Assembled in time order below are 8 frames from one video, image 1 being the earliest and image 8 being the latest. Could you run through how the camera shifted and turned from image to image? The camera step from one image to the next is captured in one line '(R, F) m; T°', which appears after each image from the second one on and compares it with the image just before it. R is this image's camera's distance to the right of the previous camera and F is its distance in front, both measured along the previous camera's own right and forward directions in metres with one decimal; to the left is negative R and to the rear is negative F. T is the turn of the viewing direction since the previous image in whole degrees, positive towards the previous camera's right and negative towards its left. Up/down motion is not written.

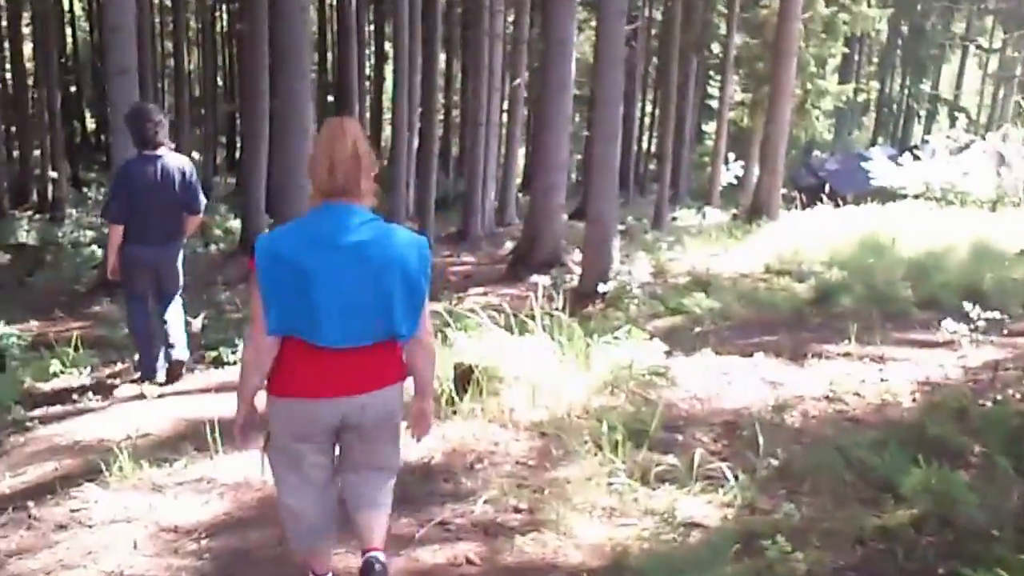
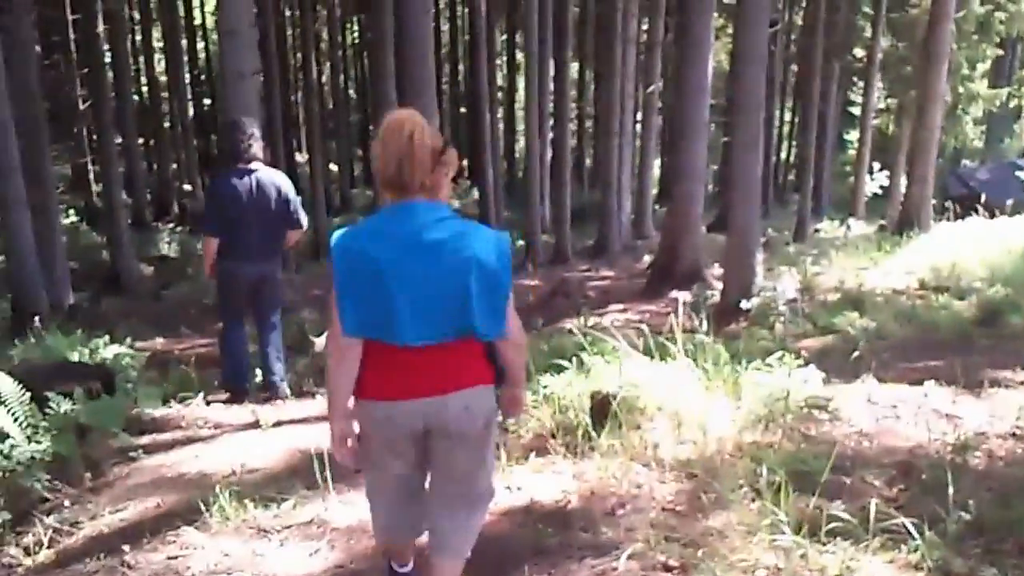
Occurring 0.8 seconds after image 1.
(0.0, +0.5) m; -5°
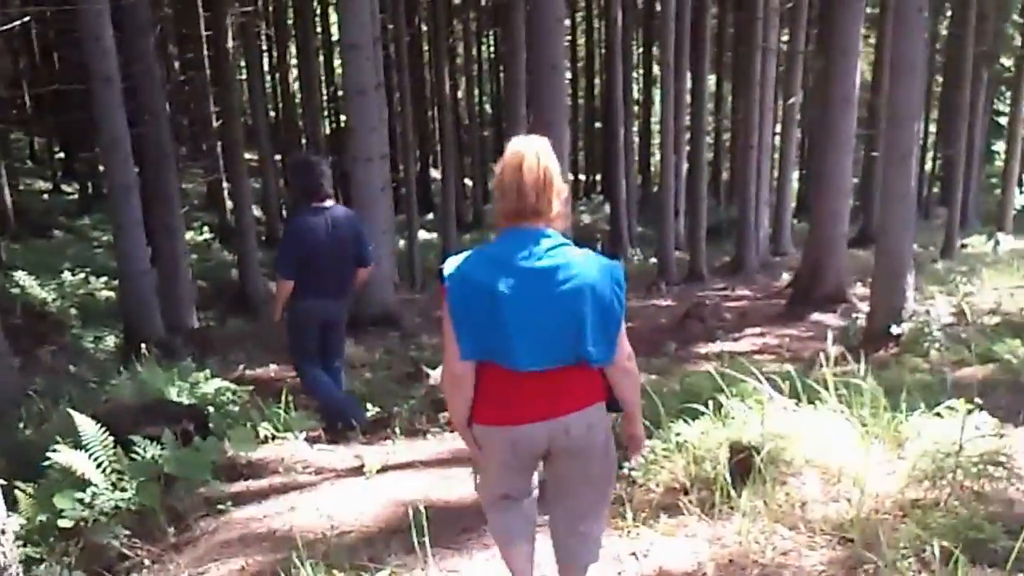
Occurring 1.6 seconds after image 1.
(0.0, +0.5) m; -5°
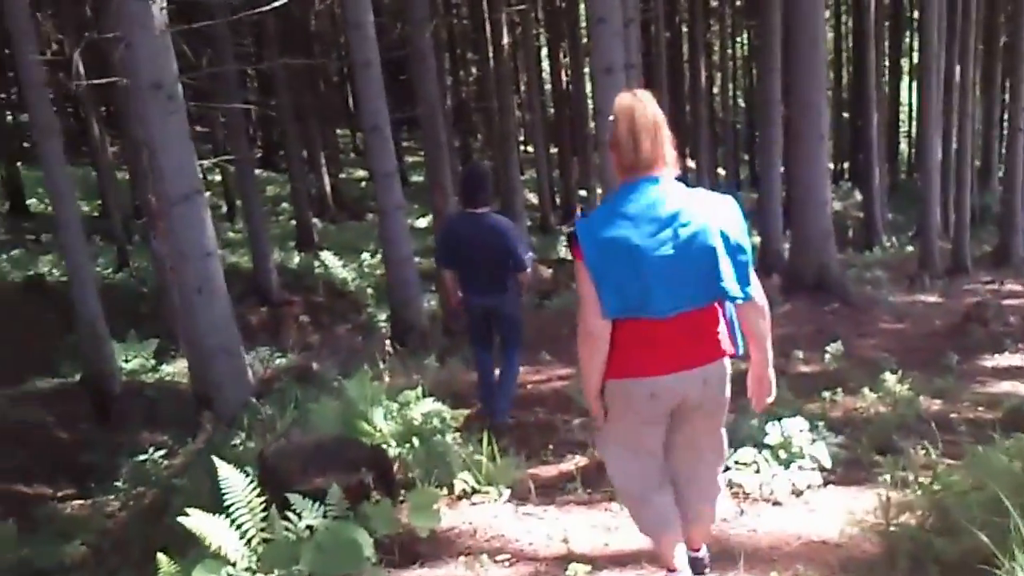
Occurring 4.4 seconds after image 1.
(0.0, +1.4) m; -10°
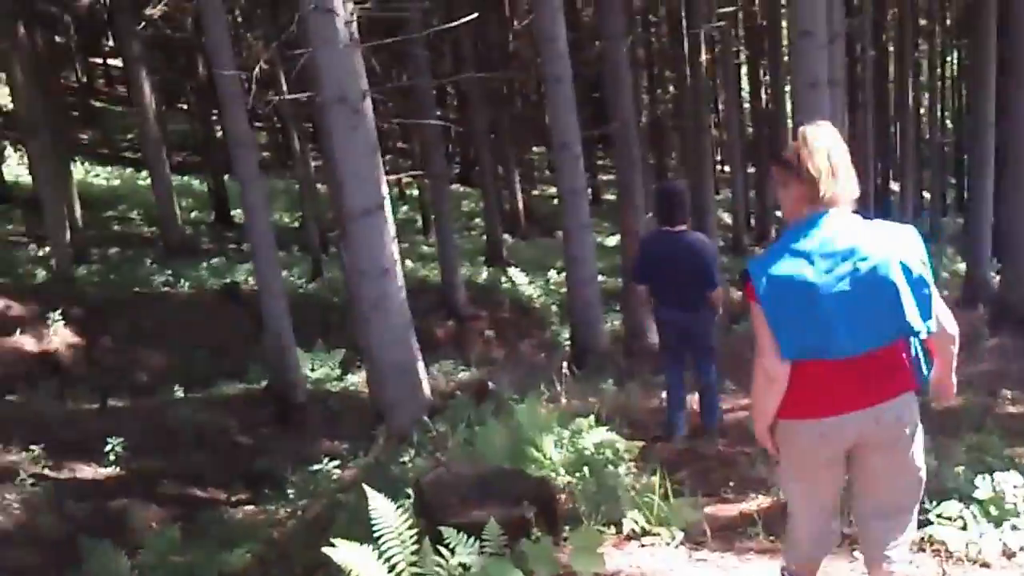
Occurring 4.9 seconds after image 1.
(0.0, +0.4) m; -7°
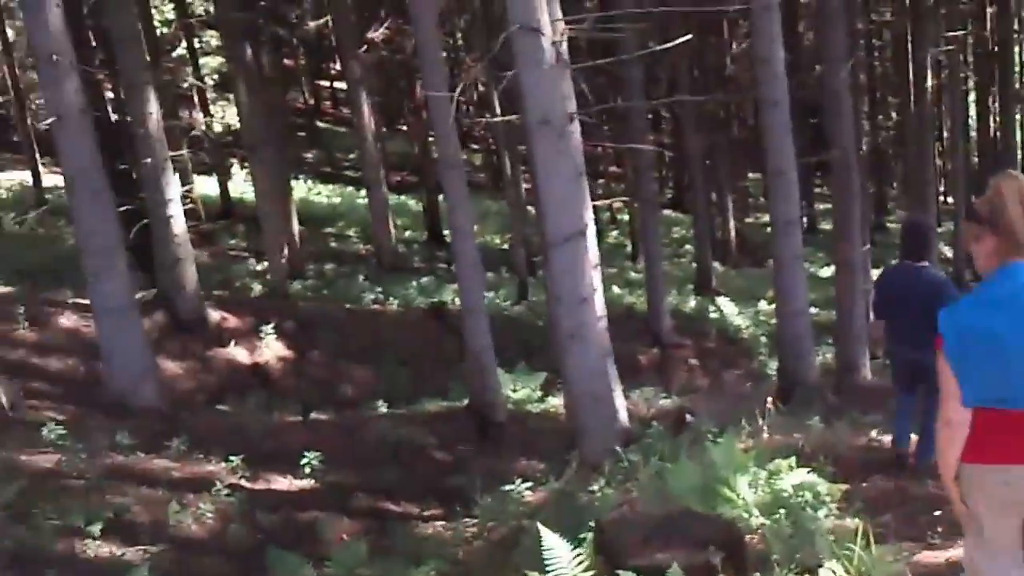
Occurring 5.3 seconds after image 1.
(+0.1, +0.2) m; -8°
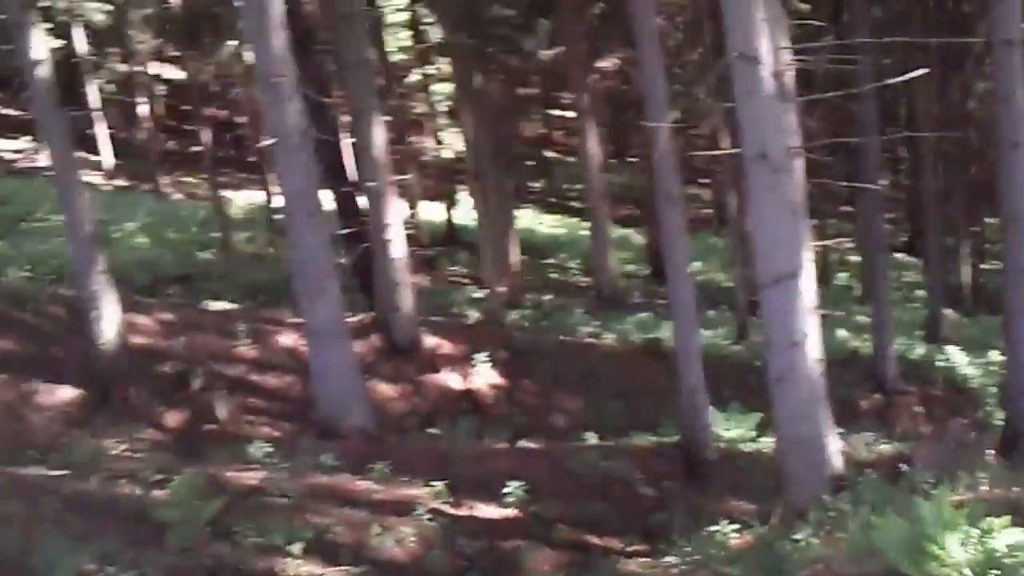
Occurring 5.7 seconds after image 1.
(+0.1, +0.2) m; -9°
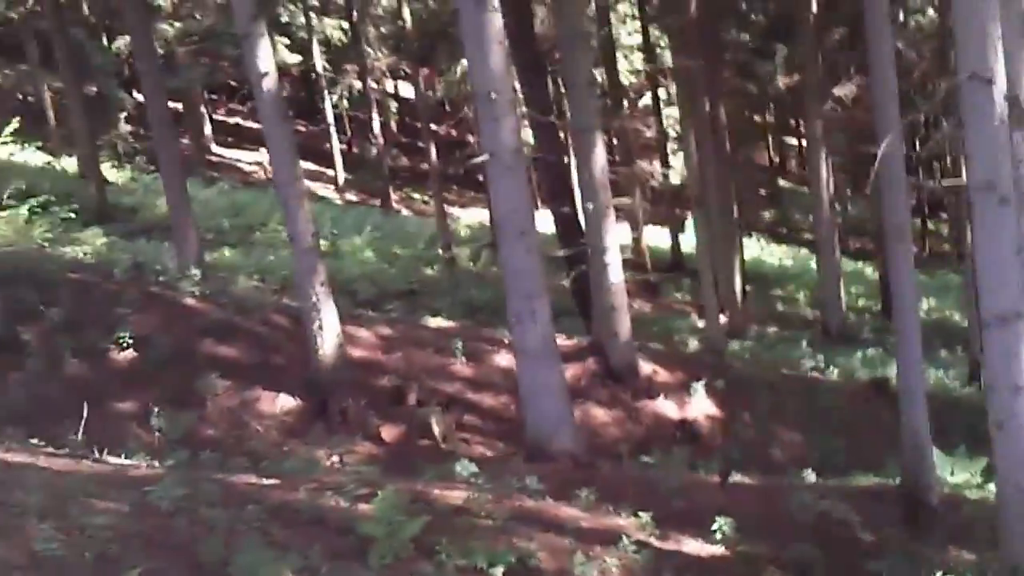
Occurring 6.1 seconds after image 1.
(+0.1, +0.2) m; -9°
